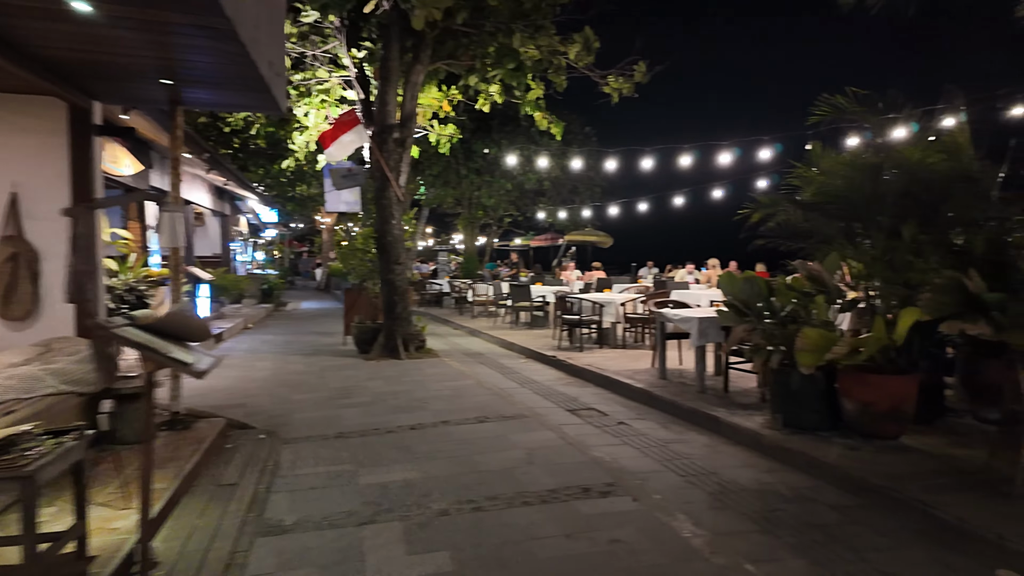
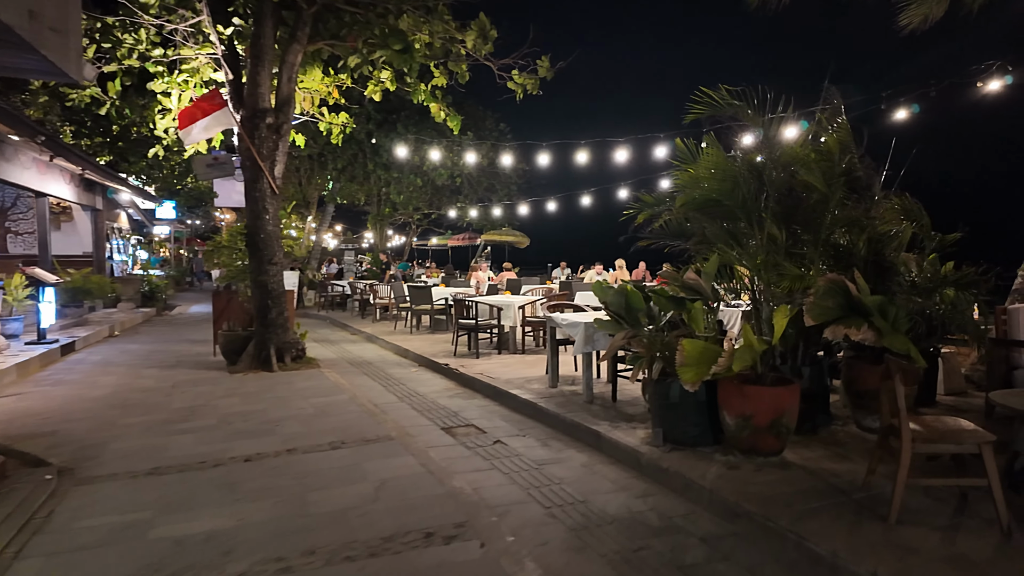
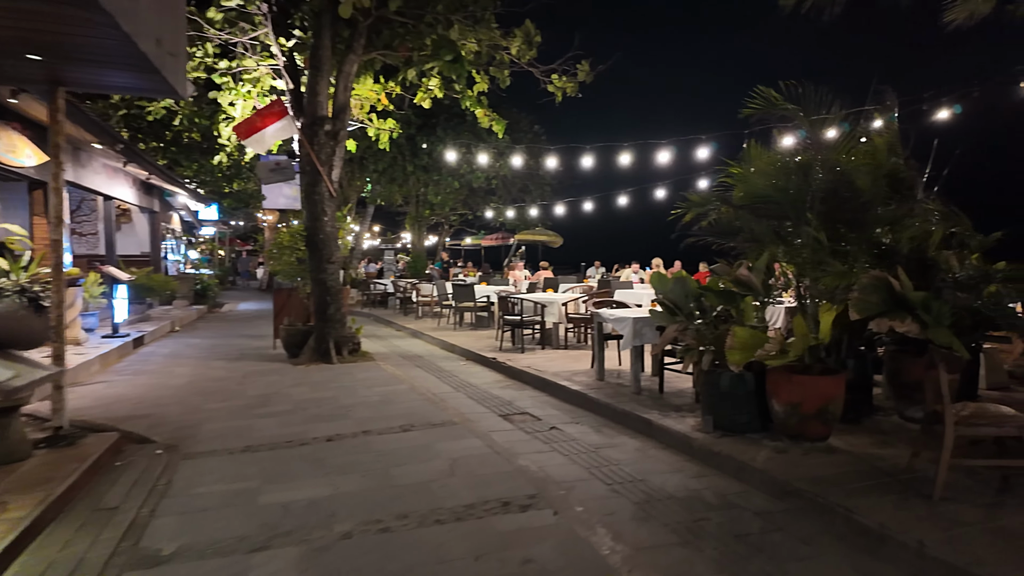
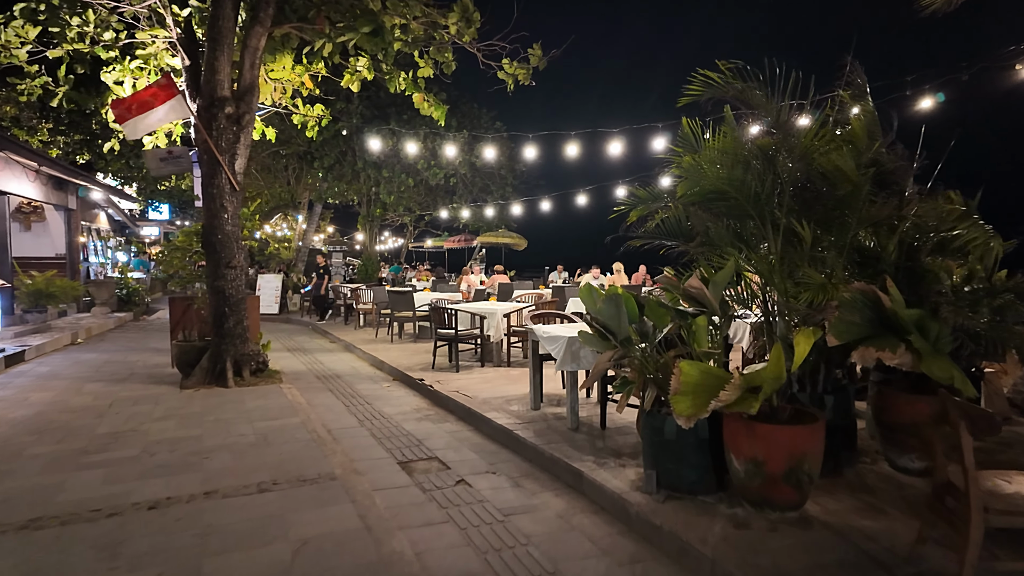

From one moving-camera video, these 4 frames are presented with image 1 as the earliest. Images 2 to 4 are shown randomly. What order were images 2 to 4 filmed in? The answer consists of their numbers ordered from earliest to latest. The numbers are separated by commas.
3, 2, 4
